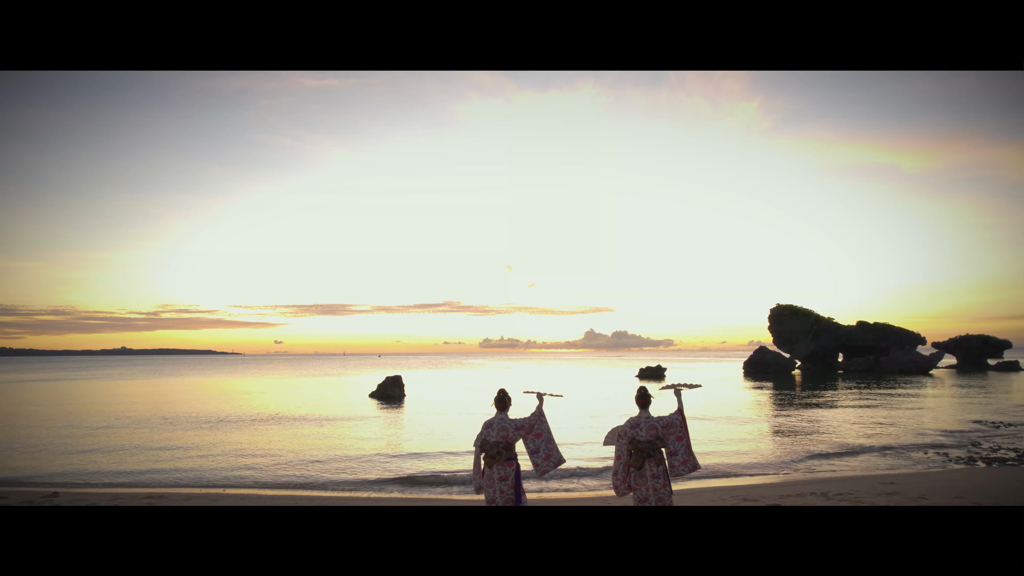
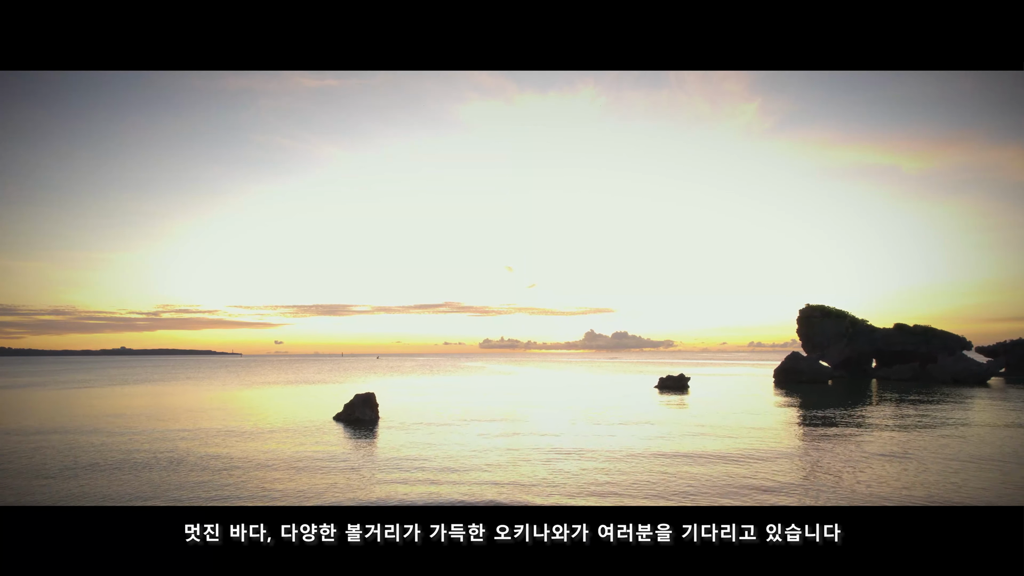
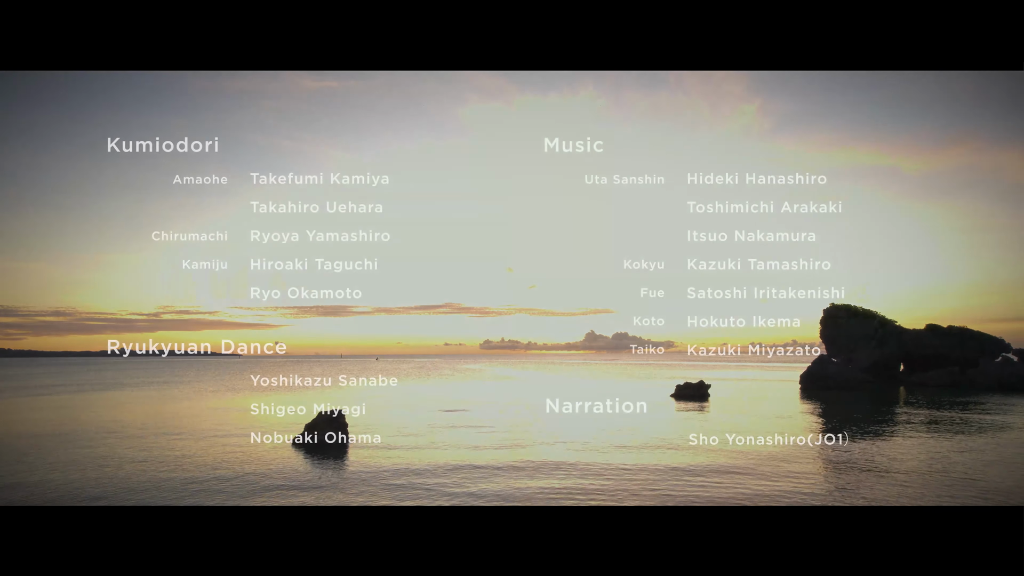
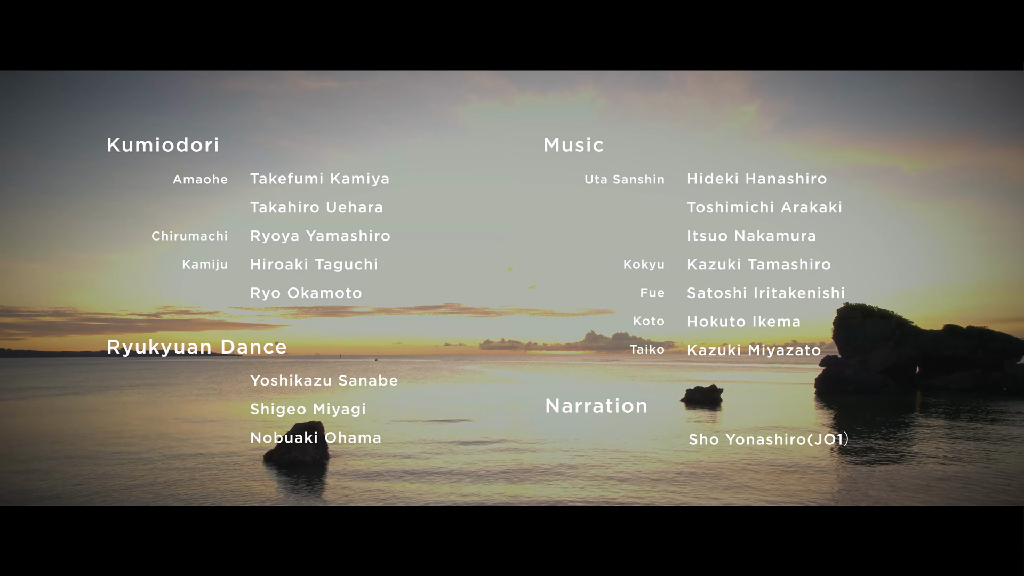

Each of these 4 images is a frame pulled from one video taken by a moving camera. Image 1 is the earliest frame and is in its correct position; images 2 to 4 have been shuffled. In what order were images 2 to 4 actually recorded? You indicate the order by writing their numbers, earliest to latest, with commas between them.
2, 3, 4
